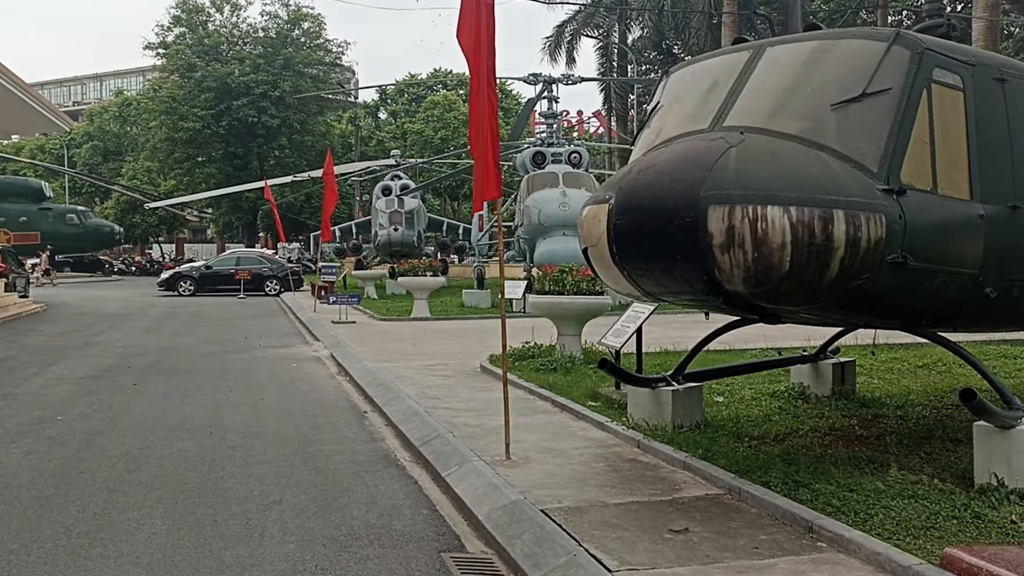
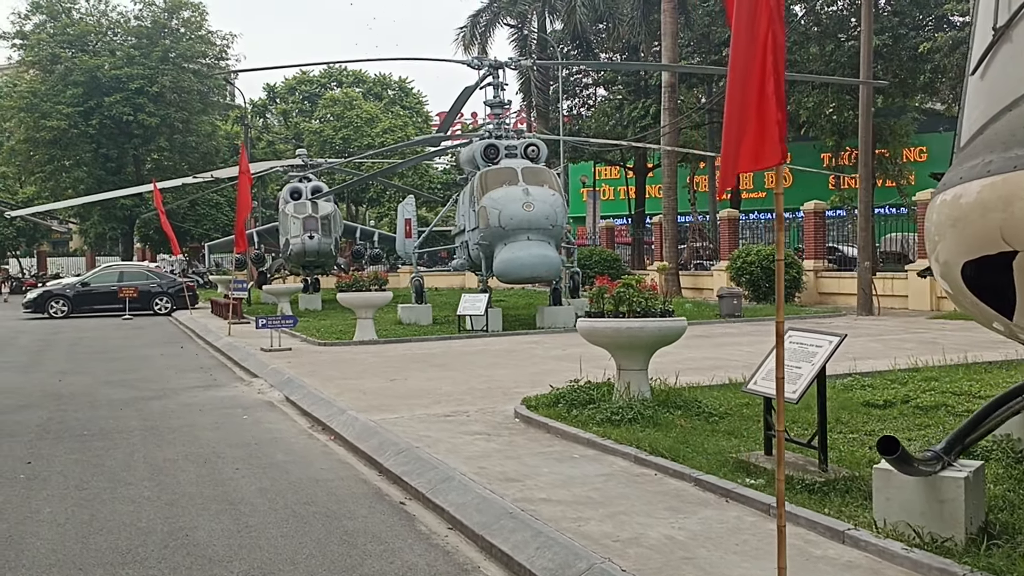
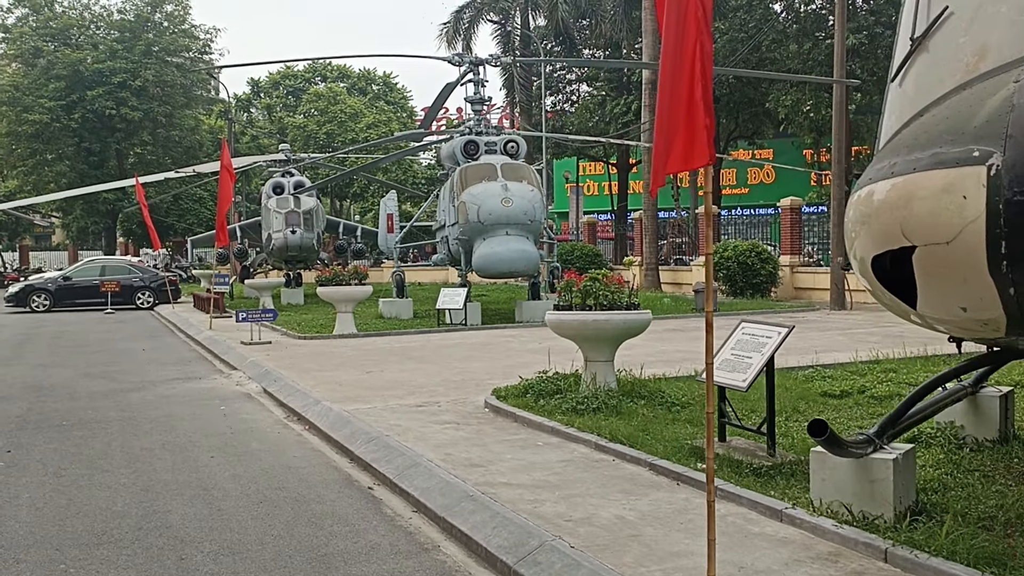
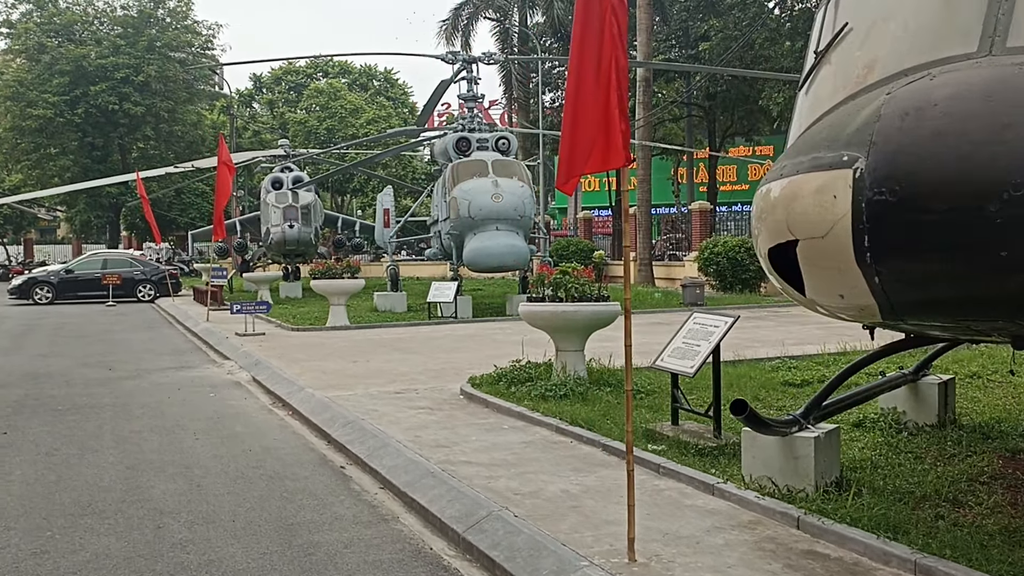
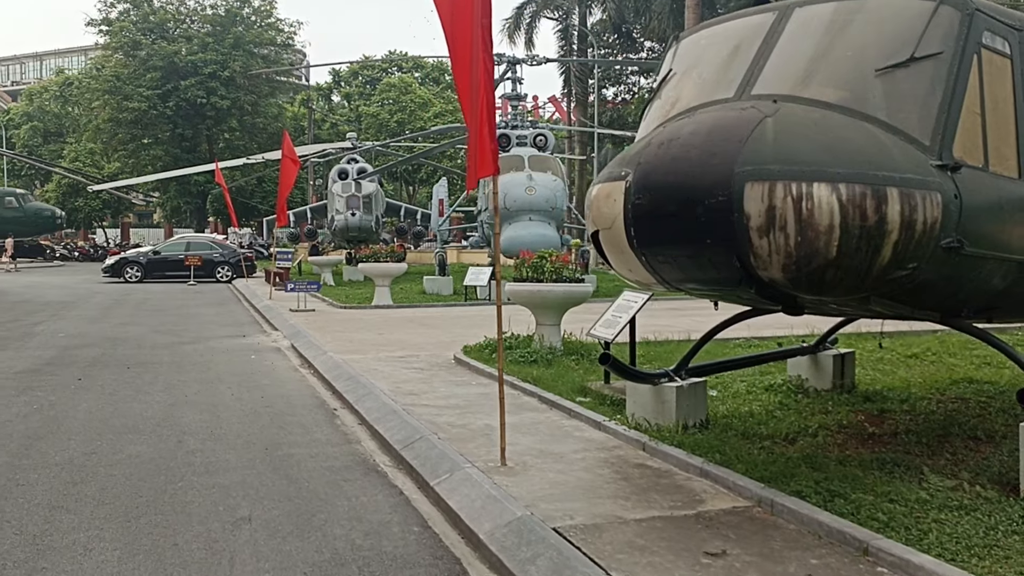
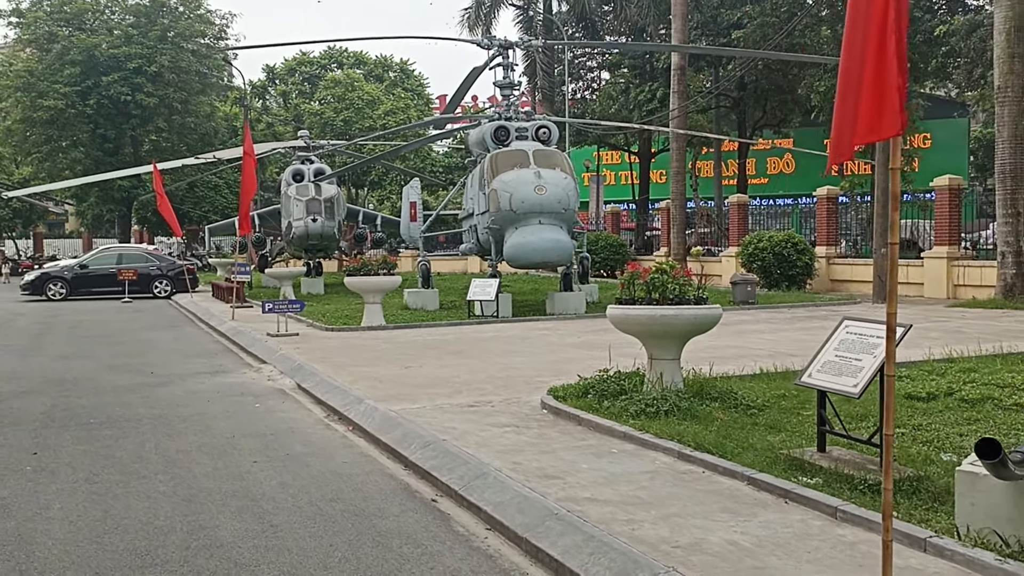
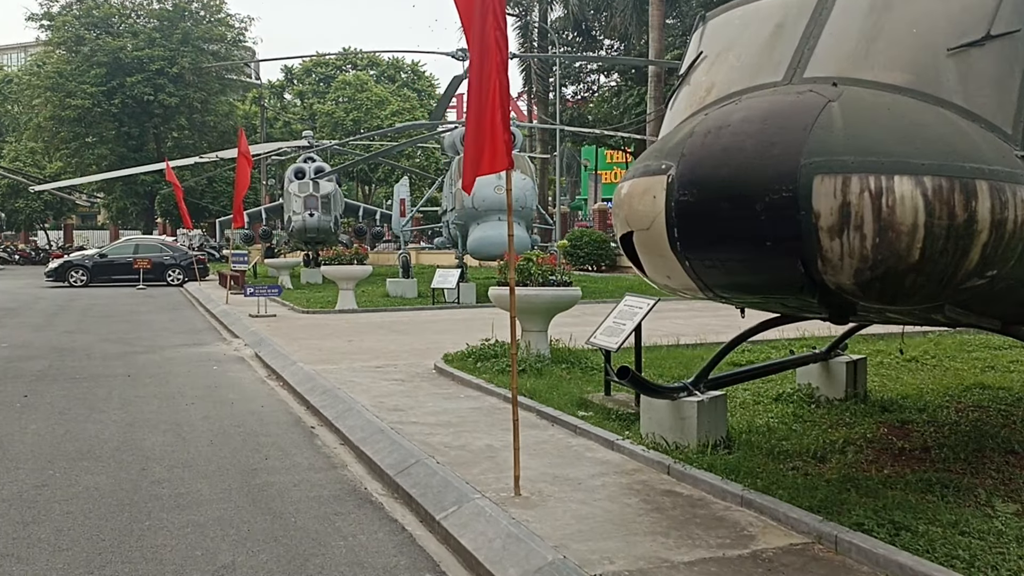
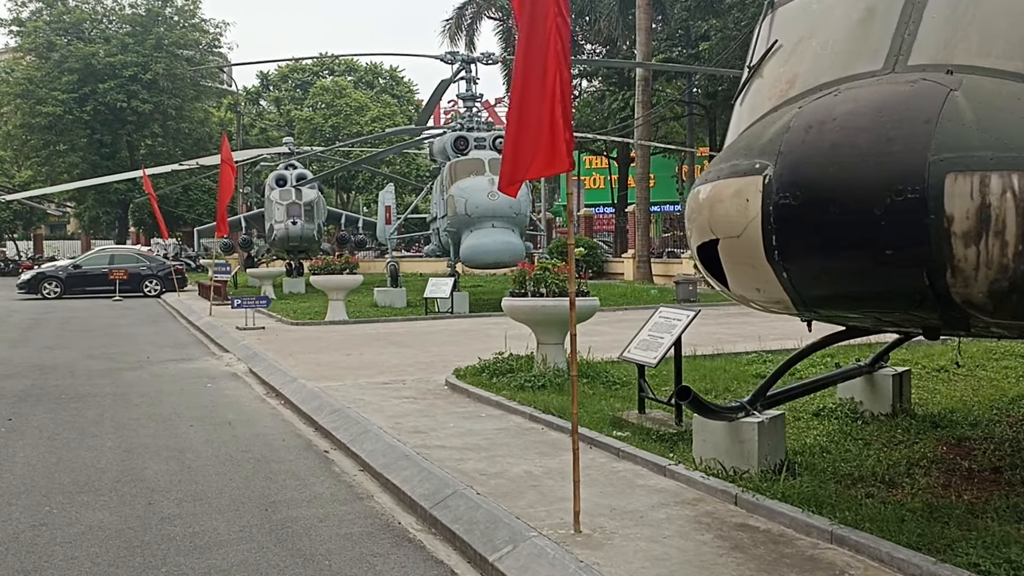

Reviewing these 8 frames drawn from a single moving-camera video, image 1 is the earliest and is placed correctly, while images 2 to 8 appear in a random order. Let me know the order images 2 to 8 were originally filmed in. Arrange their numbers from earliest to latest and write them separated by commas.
5, 7, 8, 4, 3, 2, 6
